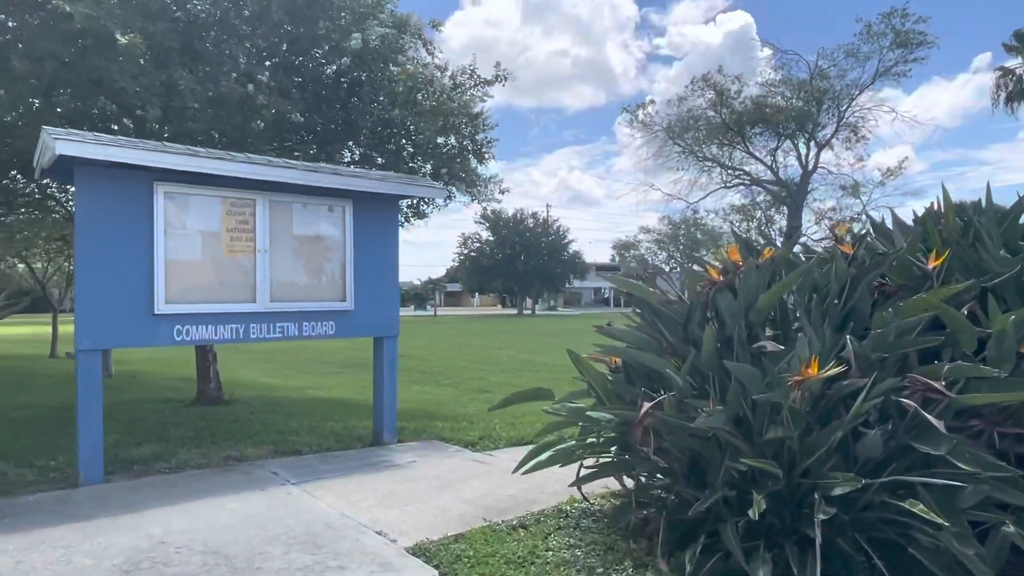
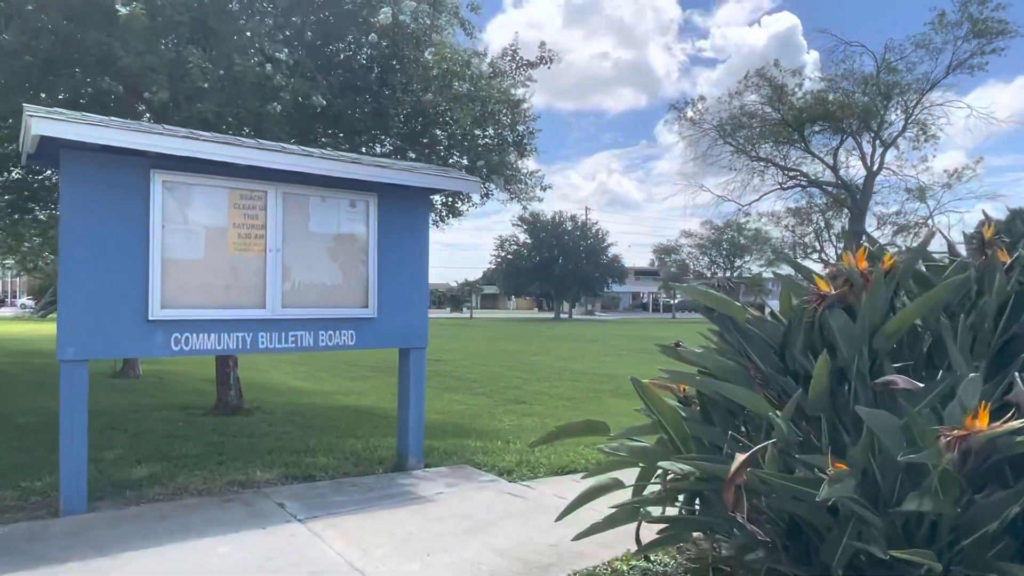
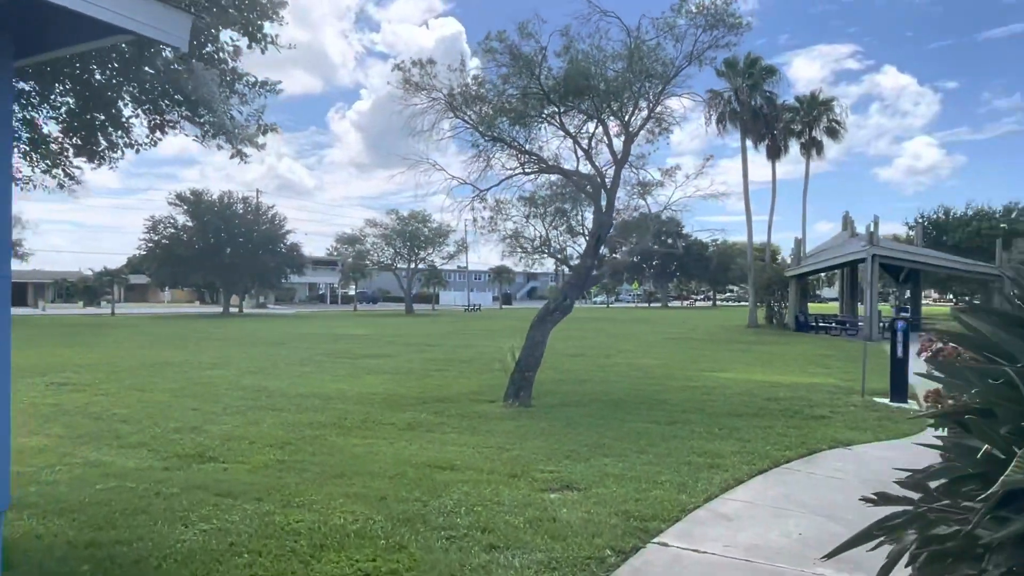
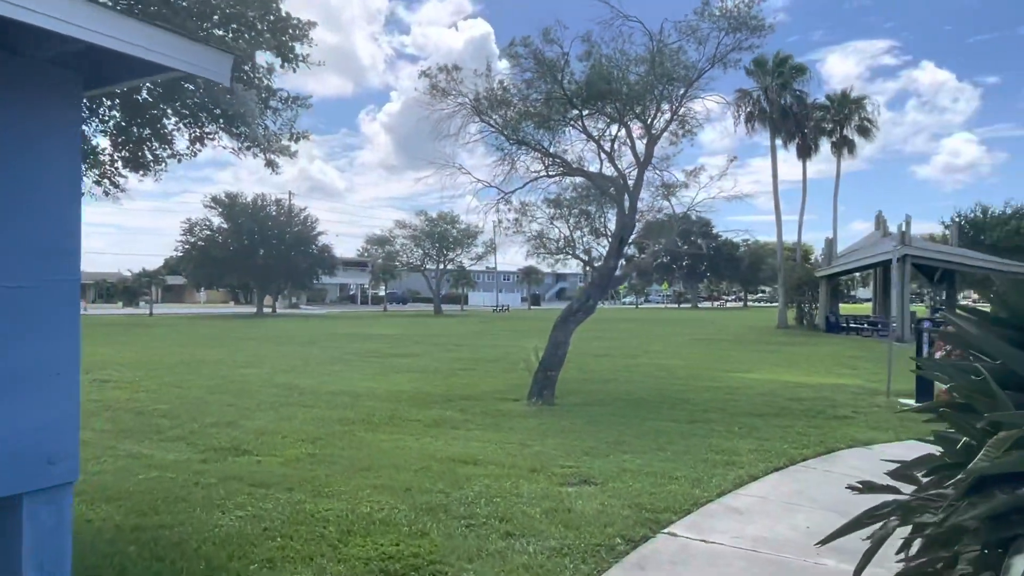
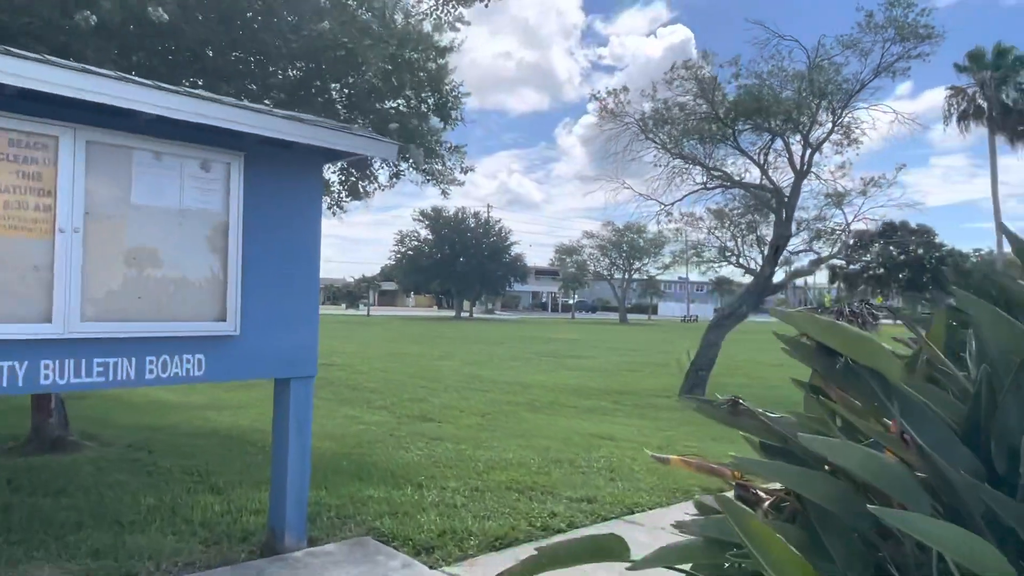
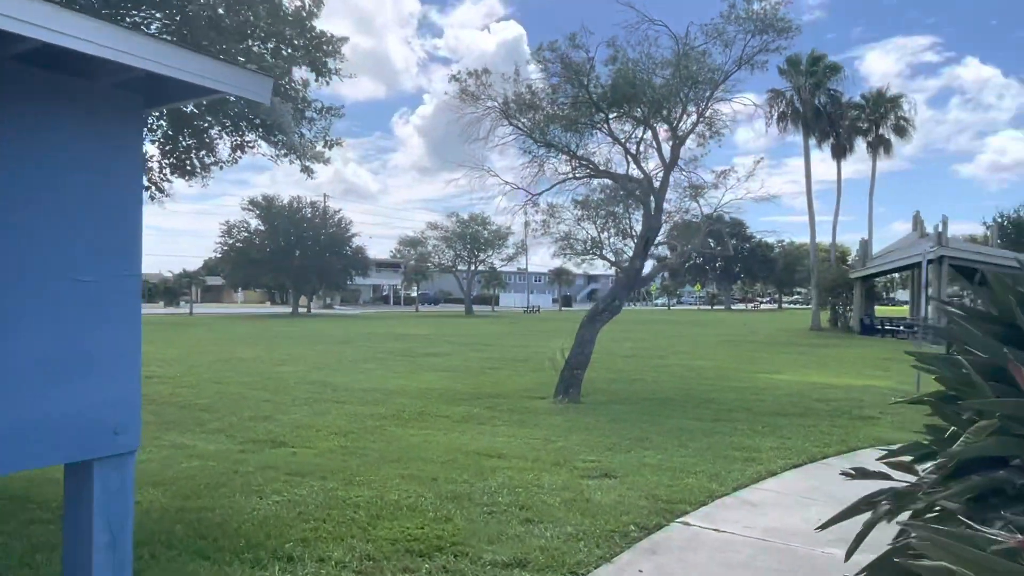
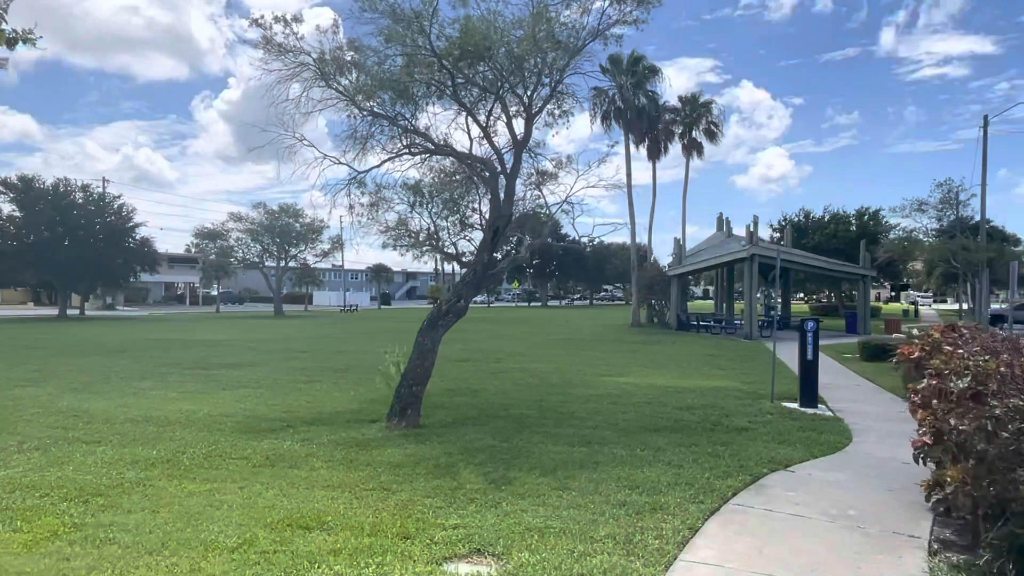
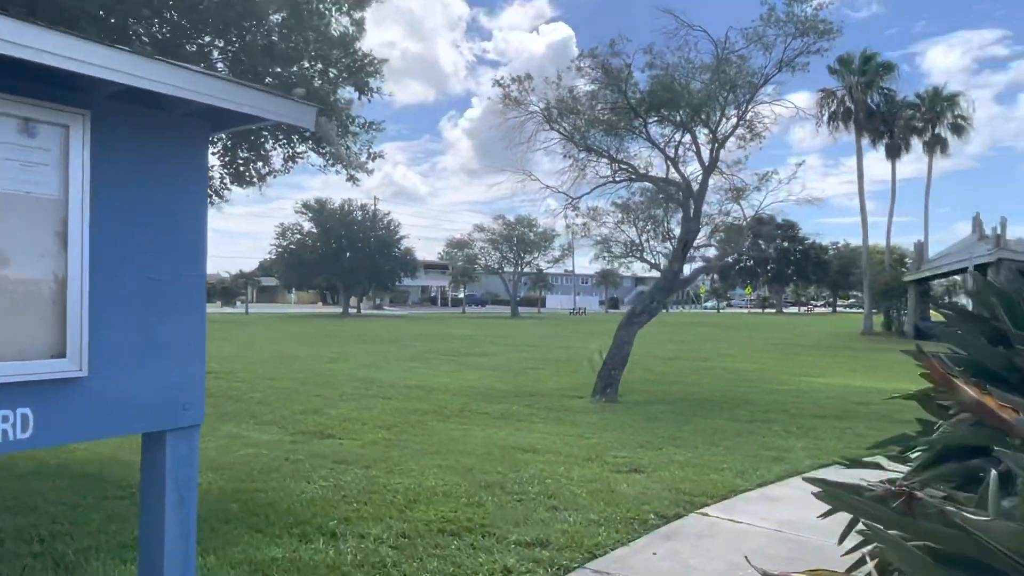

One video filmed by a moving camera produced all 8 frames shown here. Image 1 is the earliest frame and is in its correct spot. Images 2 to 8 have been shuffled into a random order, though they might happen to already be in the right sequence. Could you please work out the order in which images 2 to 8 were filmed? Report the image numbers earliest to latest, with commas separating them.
2, 5, 8, 6, 4, 3, 7
